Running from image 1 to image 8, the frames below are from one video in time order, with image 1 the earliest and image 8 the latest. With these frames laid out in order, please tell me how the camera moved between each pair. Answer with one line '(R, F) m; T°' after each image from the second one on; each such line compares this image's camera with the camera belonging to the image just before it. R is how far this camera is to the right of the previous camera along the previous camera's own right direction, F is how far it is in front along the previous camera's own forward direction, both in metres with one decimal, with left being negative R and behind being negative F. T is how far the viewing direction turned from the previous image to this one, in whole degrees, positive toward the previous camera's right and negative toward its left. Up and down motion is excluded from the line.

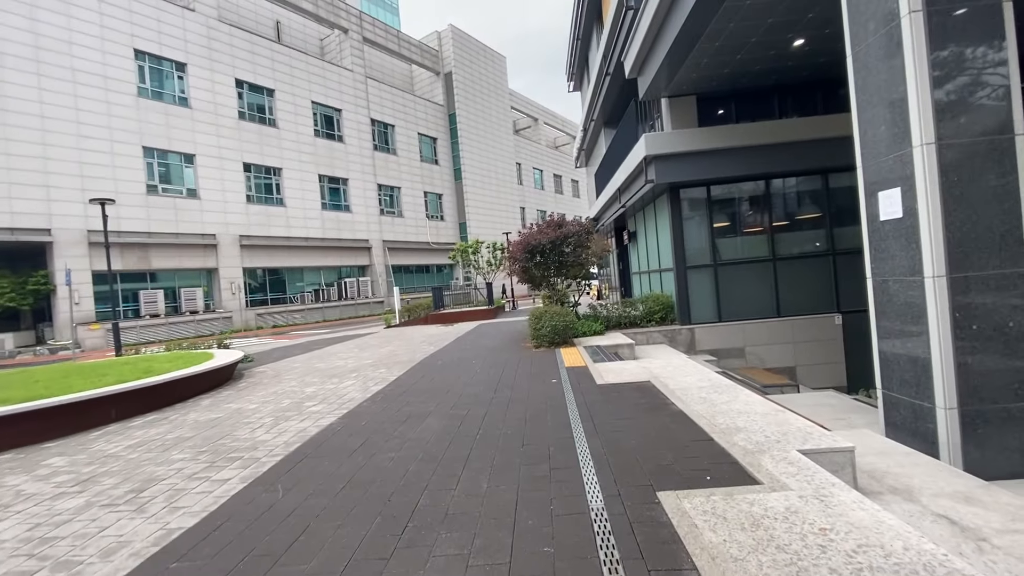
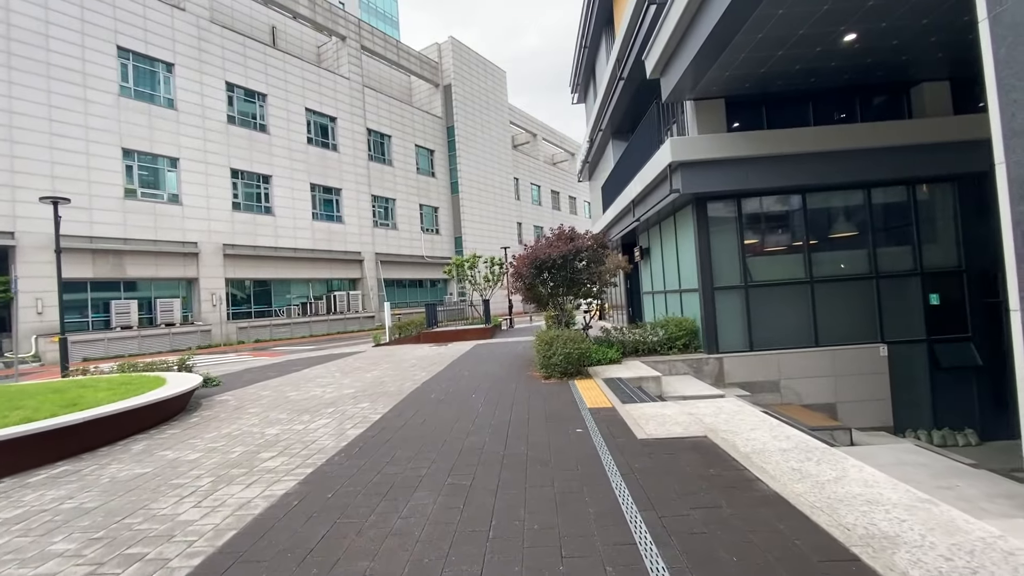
(-0.3, +1.5) m; +1°
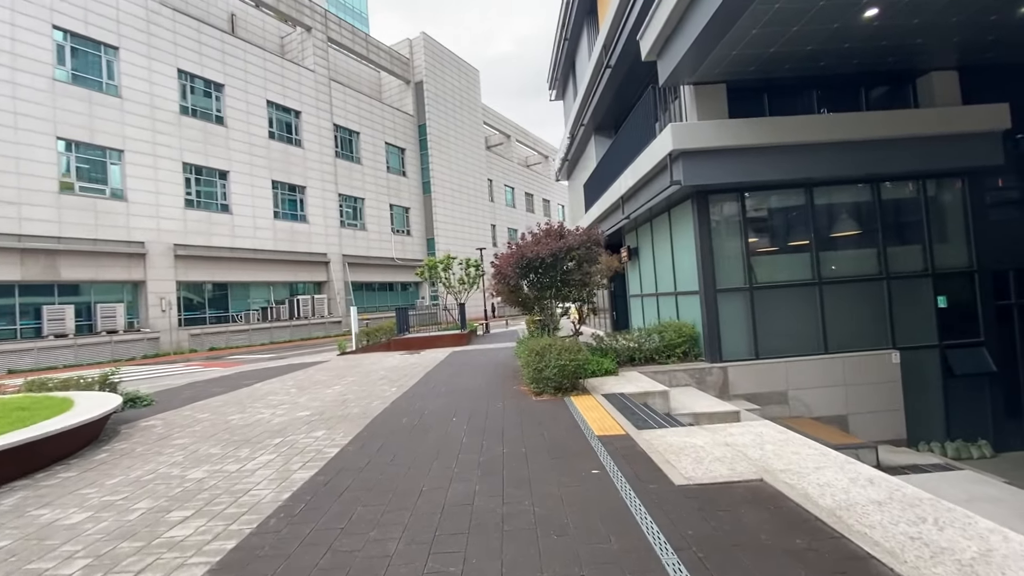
(-0.2, +1.3) m; +3°
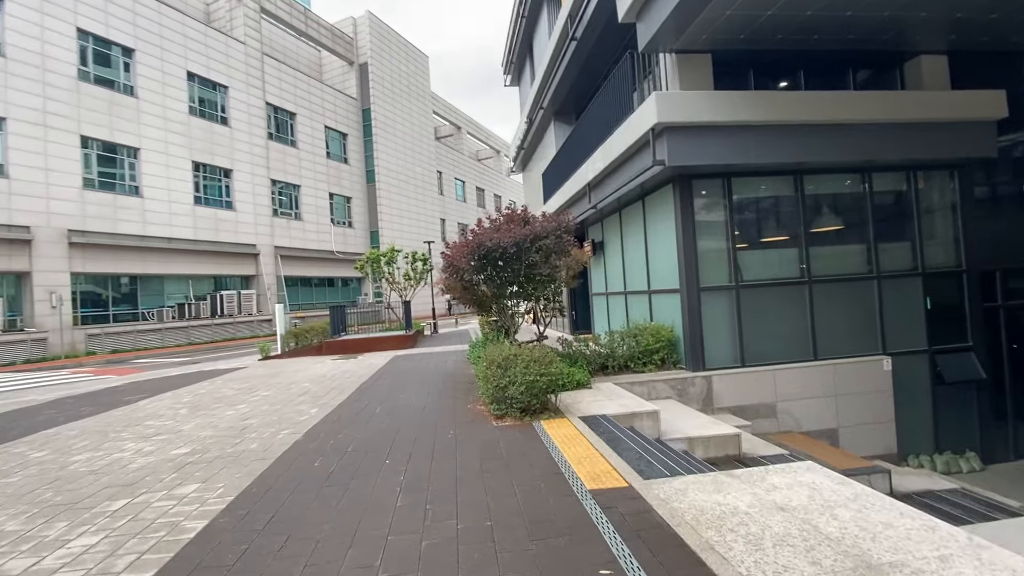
(-0.1, +1.7) m; +6°
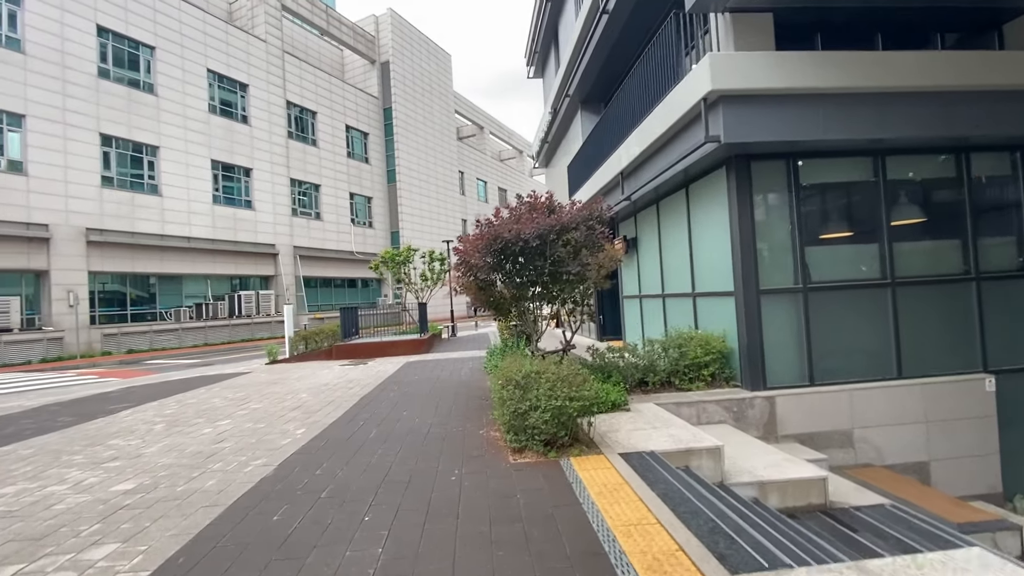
(0.0, +1.3) m; -3°
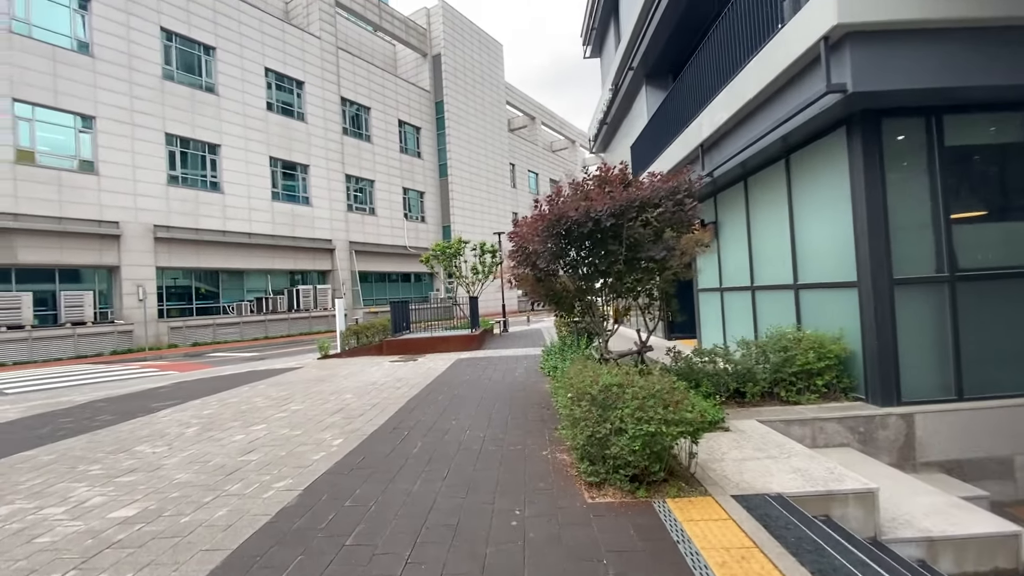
(-0.2, +1.1) m; -6°
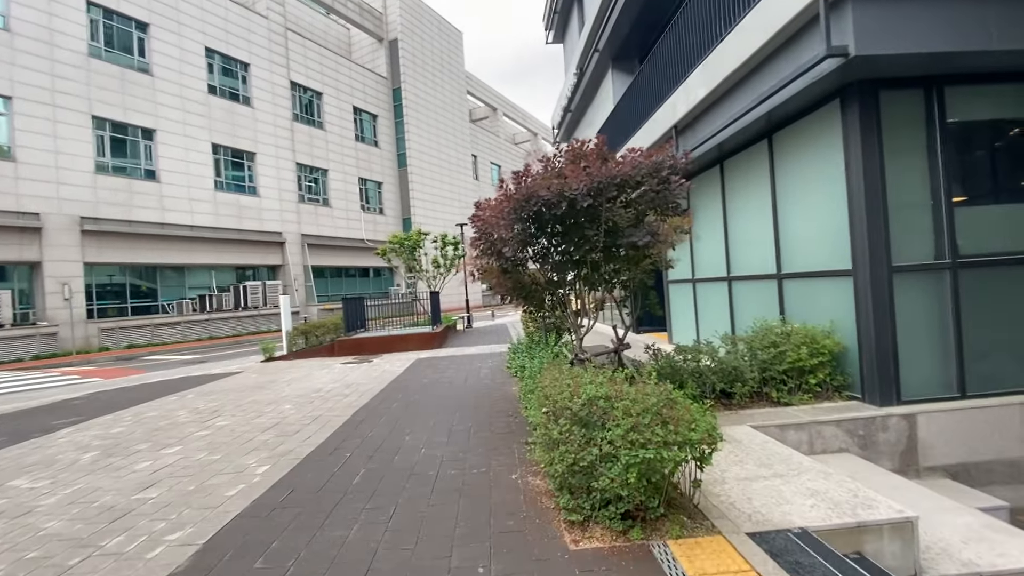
(0.0, +0.8) m; +4°
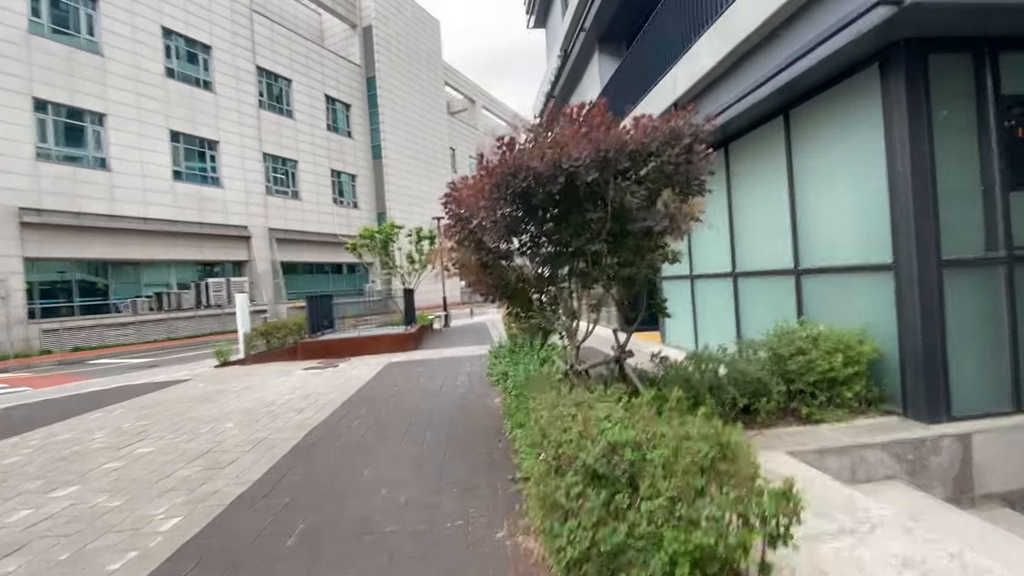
(0.0, +1.0) m; +2°
